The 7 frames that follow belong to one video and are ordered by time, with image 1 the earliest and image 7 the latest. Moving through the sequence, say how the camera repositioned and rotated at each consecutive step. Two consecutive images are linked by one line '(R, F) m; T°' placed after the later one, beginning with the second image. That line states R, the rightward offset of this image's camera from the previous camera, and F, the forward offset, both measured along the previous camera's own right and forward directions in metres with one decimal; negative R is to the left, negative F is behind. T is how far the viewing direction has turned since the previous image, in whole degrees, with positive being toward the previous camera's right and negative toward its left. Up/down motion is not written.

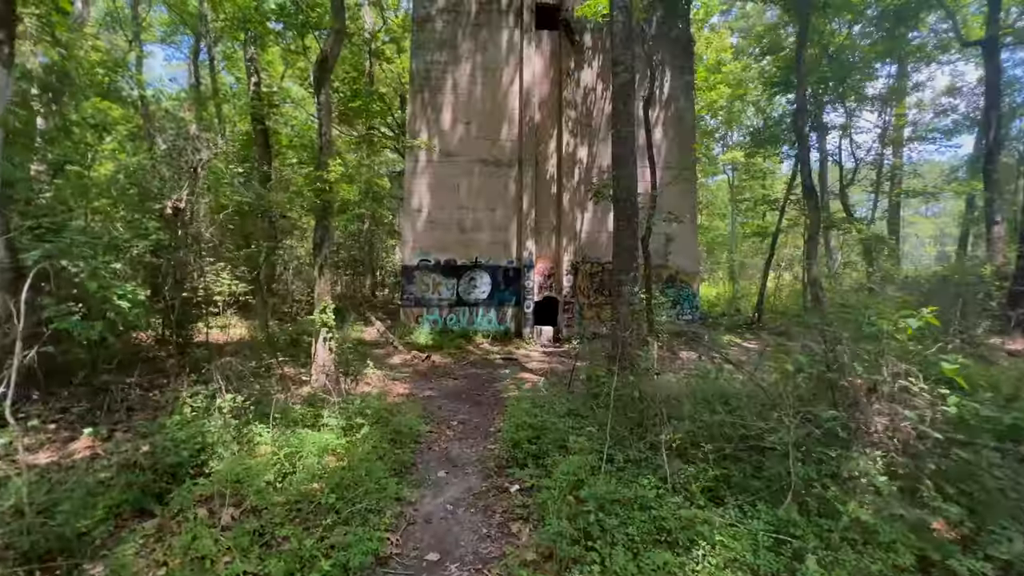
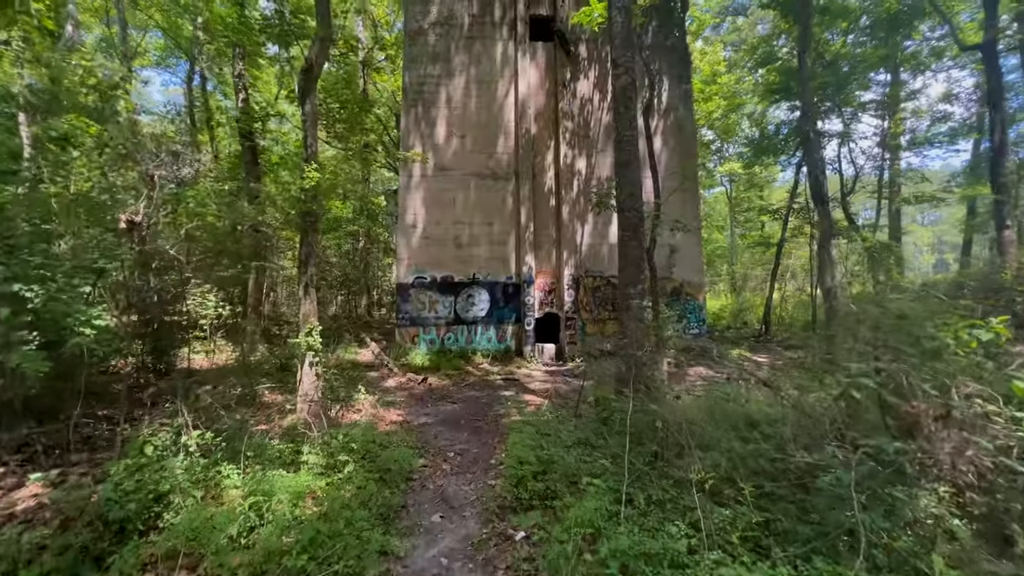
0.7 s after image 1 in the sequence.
(0.0, +0.6) m; 0°
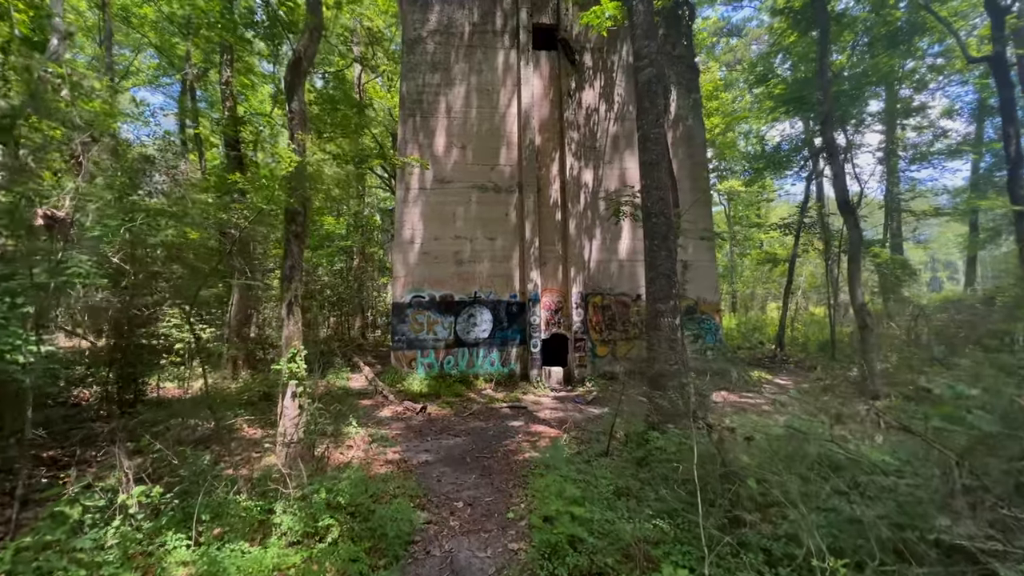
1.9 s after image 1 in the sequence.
(-0.3, +1.0) m; +1°
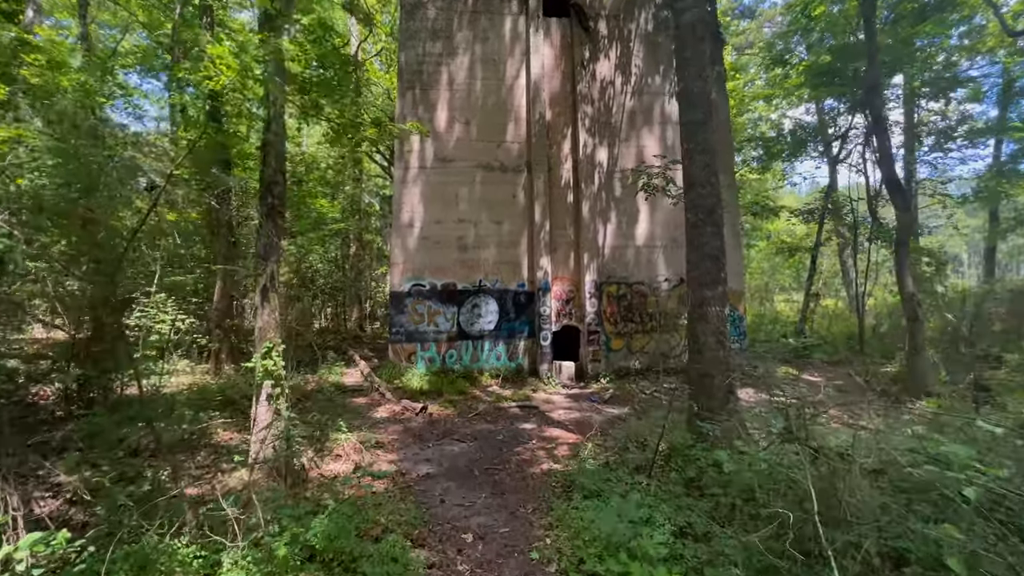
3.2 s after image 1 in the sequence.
(-0.2, +1.1) m; 0°
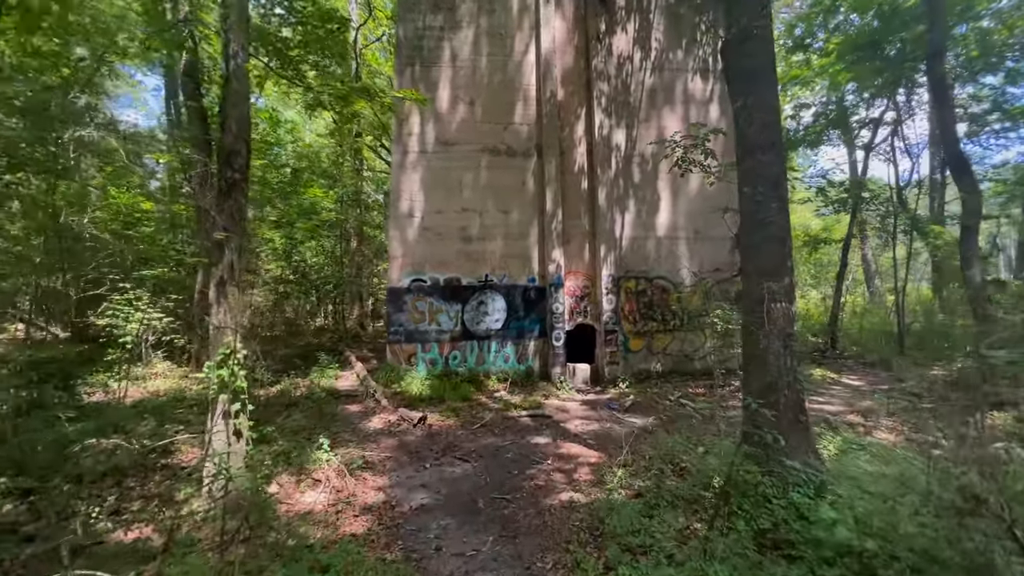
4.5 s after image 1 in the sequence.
(-0.1, +1.1) m; -1°
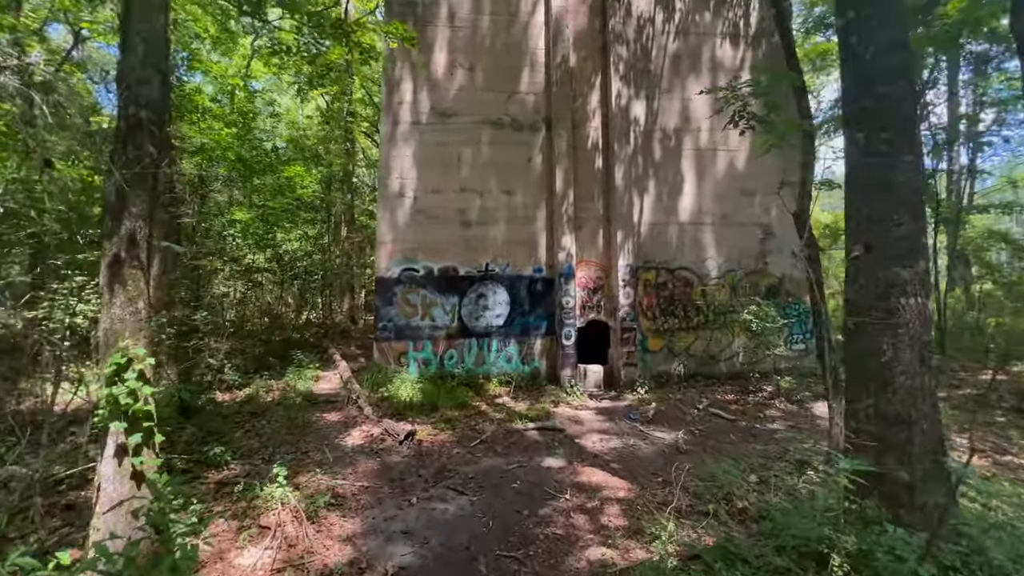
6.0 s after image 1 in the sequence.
(-0.1, +1.4) m; 0°
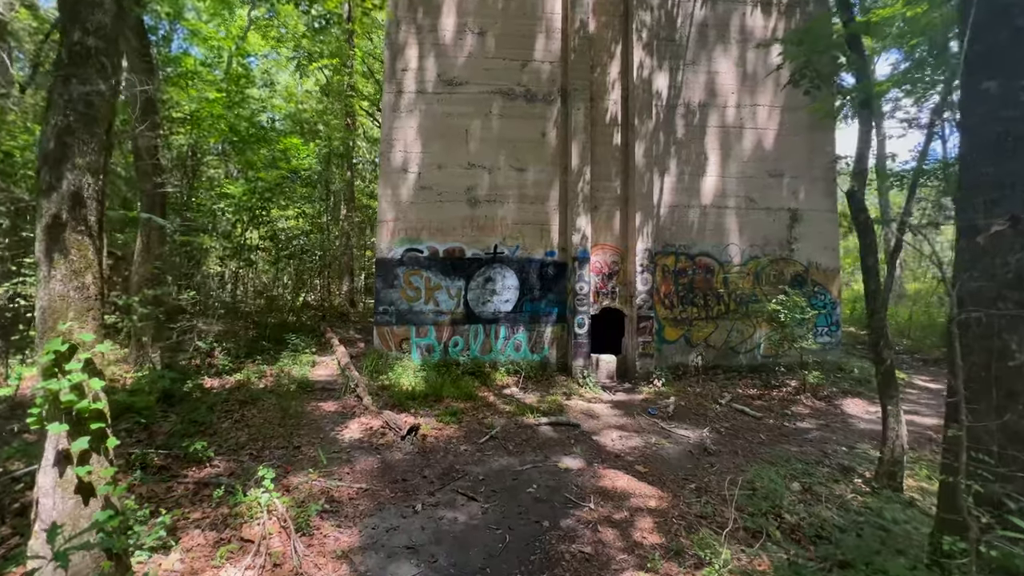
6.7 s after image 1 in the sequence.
(-0.2, +0.6) m; 0°
